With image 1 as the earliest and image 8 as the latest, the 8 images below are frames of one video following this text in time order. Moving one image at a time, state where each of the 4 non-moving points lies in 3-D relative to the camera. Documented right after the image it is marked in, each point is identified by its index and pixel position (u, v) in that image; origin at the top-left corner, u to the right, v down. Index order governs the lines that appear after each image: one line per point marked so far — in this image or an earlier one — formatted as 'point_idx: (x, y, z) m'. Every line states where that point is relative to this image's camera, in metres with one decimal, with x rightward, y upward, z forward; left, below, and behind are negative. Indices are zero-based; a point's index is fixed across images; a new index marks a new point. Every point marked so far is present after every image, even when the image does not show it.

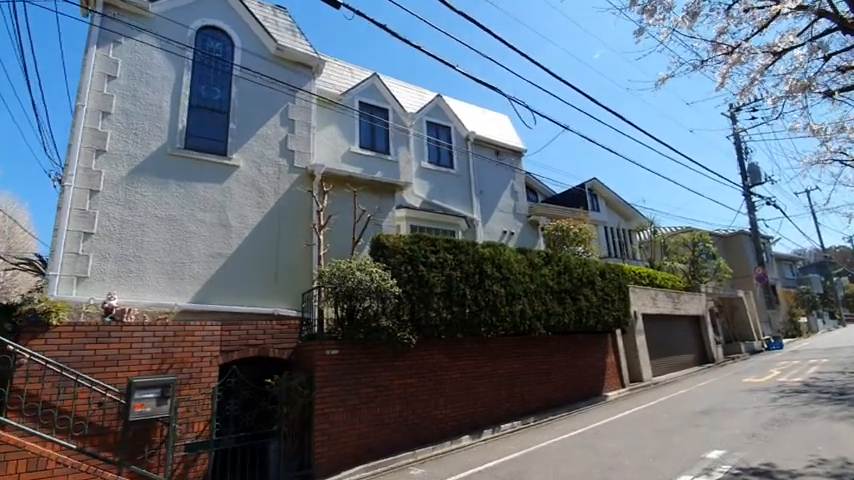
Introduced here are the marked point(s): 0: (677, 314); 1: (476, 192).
0: (+11.8, -3.5, +19.9) m
1: (+1.8, +1.7, +15.1) m
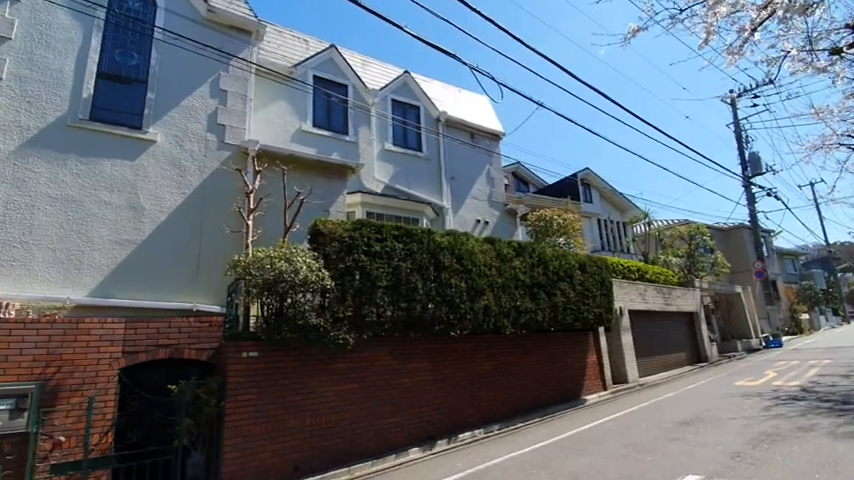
0: (+10.7, -3.1, +18.7) m
1: (+0.7, +2.1, +13.9) m
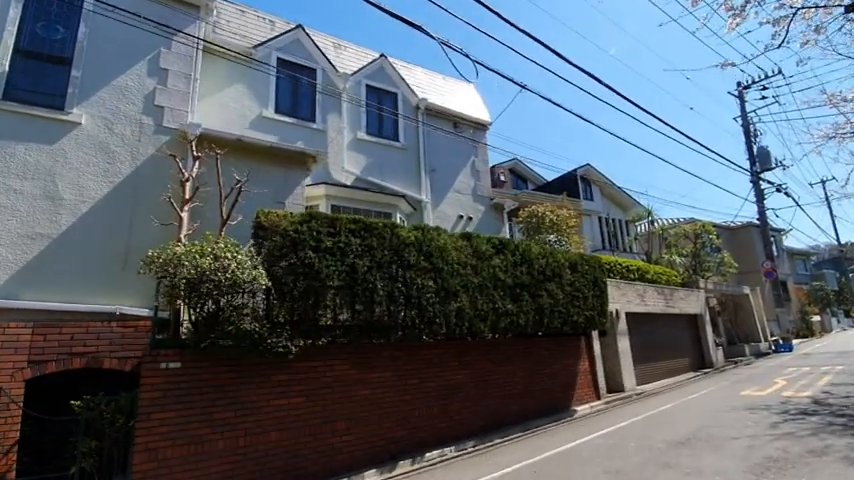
0: (+10.1, -3.0, +17.5) m
1: (0.0, +2.2, +12.8) m
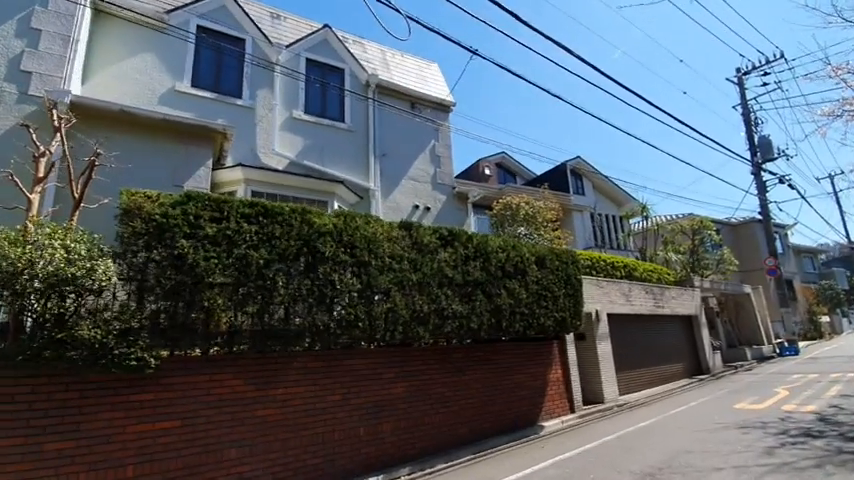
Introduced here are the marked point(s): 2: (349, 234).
0: (+8.8, -2.8, +16.0) m
1: (-1.4, +2.4, +11.4) m
2: (-1.4, +0.1, +7.5) m
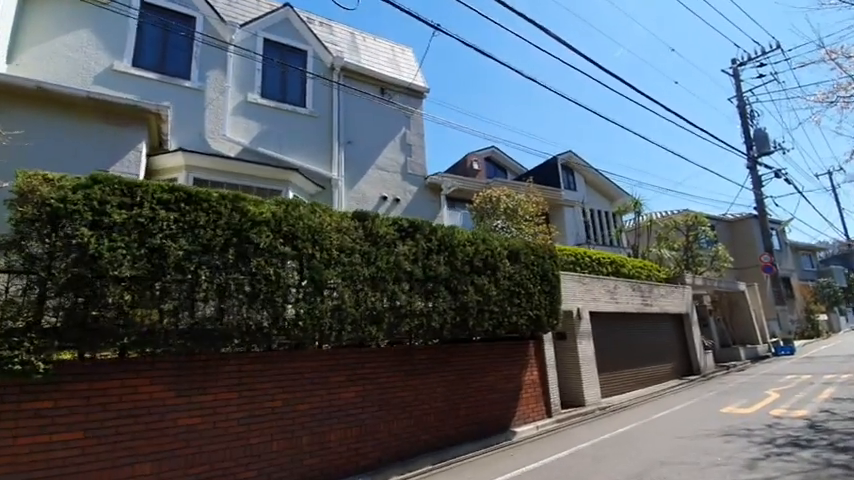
0: (+8.0, -2.6, +15.3) m
1: (-2.2, +2.5, +10.7) m
2: (-2.2, +0.3, +6.8) m
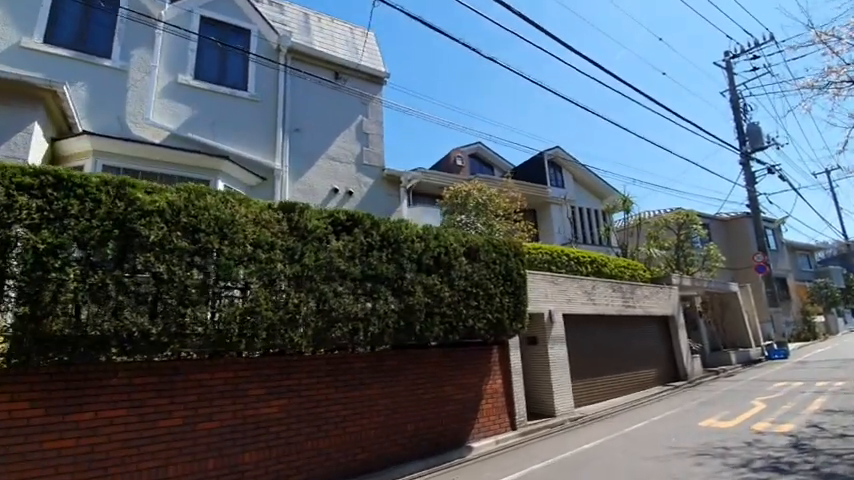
0: (+6.9, -2.5, +14.4) m
1: (-3.3, +2.6, +9.8) m
2: (-3.3, +0.4, +5.9) m
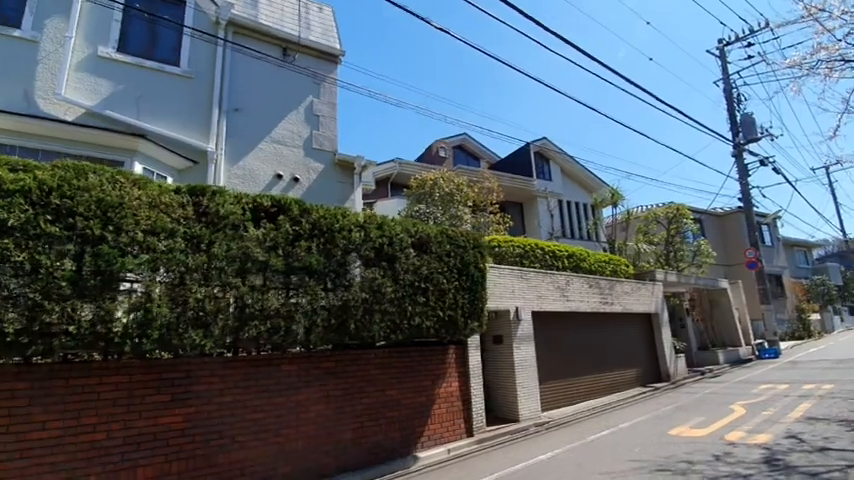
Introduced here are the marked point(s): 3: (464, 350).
0: (+5.8, -2.3, +13.6) m
1: (-4.4, +2.8, +9.0) m
2: (-4.4, +0.5, +5.2) m
3: (+0.8, -2.5, +9.4) m
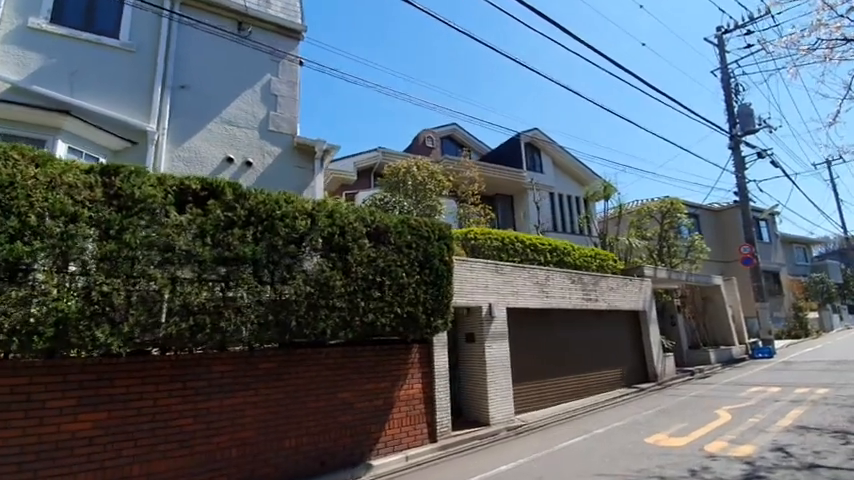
0: (+5.1, -2.1, +12.9) m
1: (-5.1, +3.1, +8.3) m
2: (-5.2, +0.7, +4.5) m
3: (+0.1, -2.3, +8.7) m
